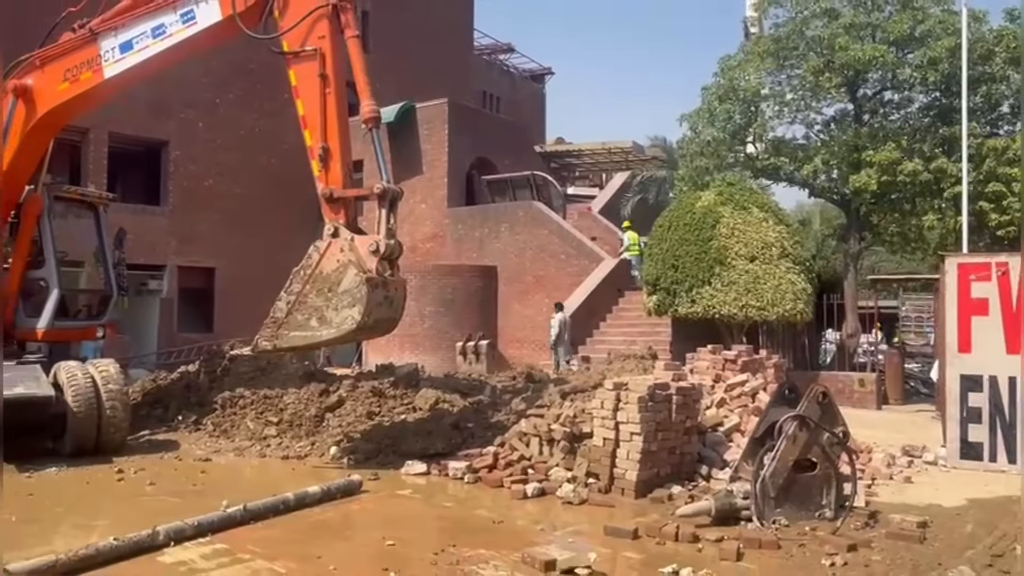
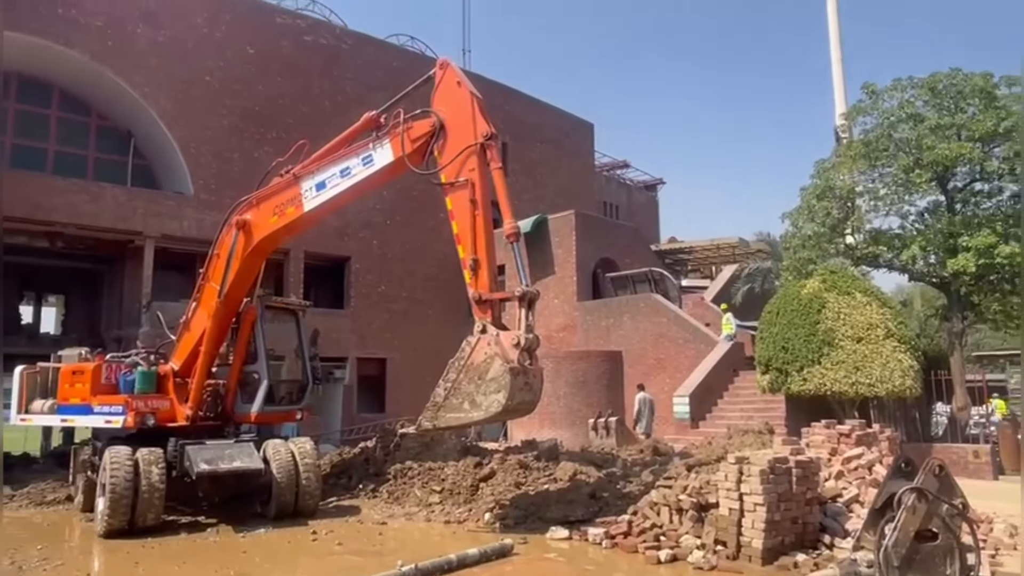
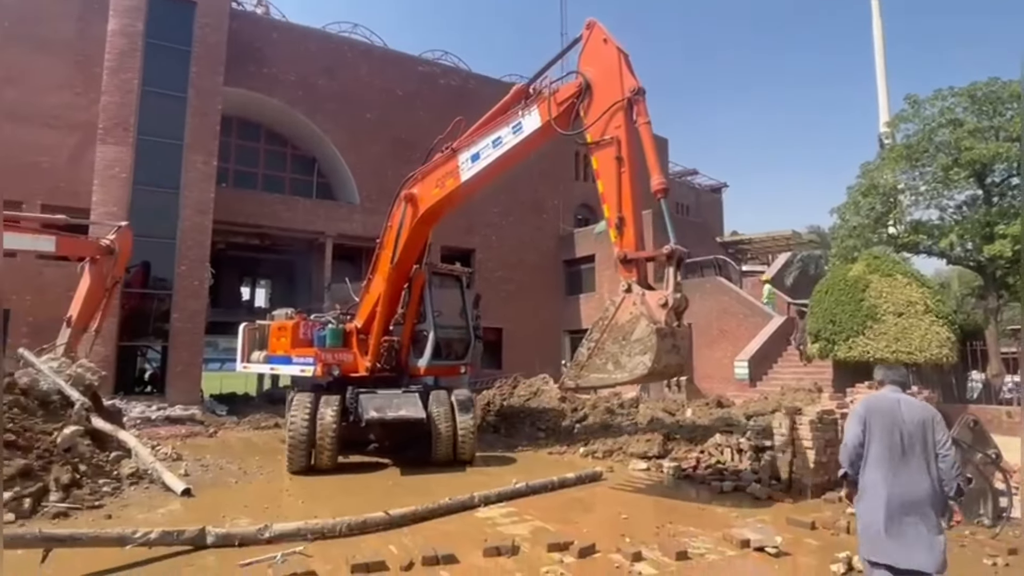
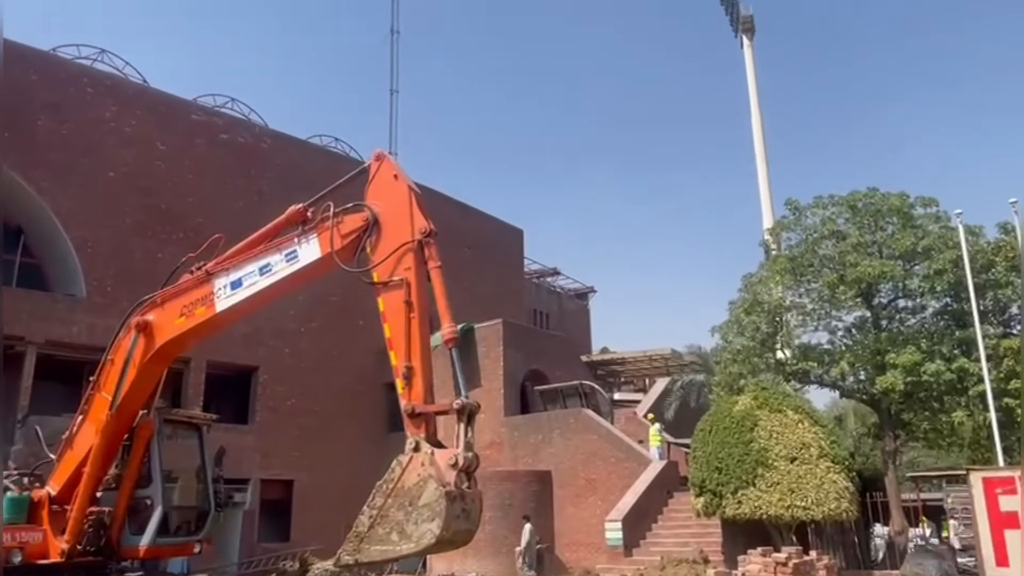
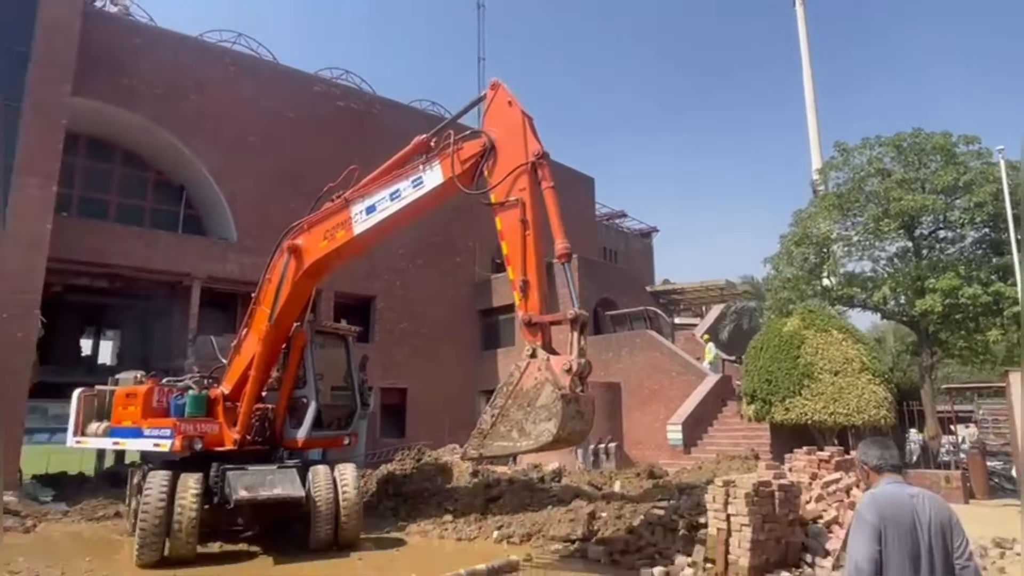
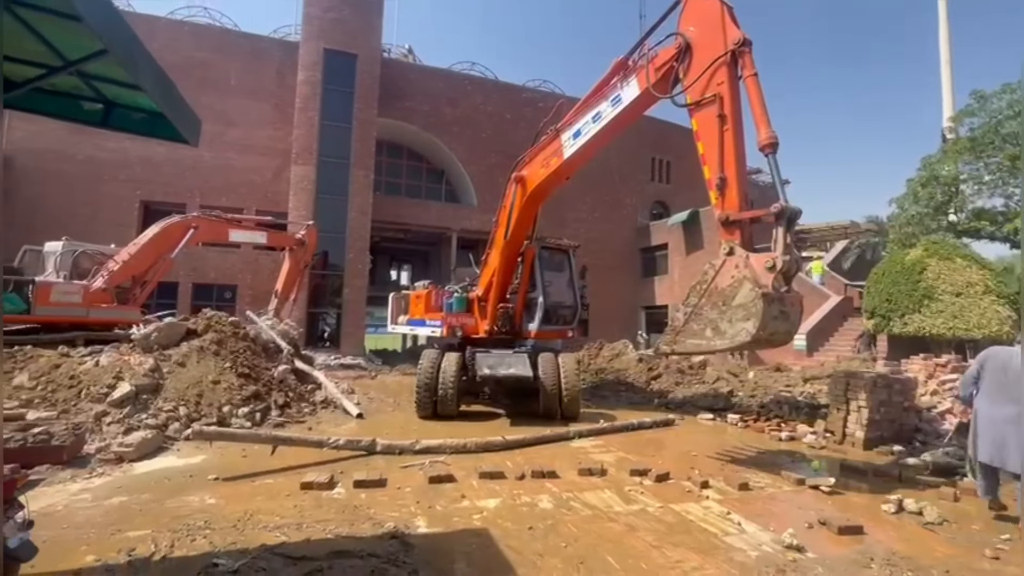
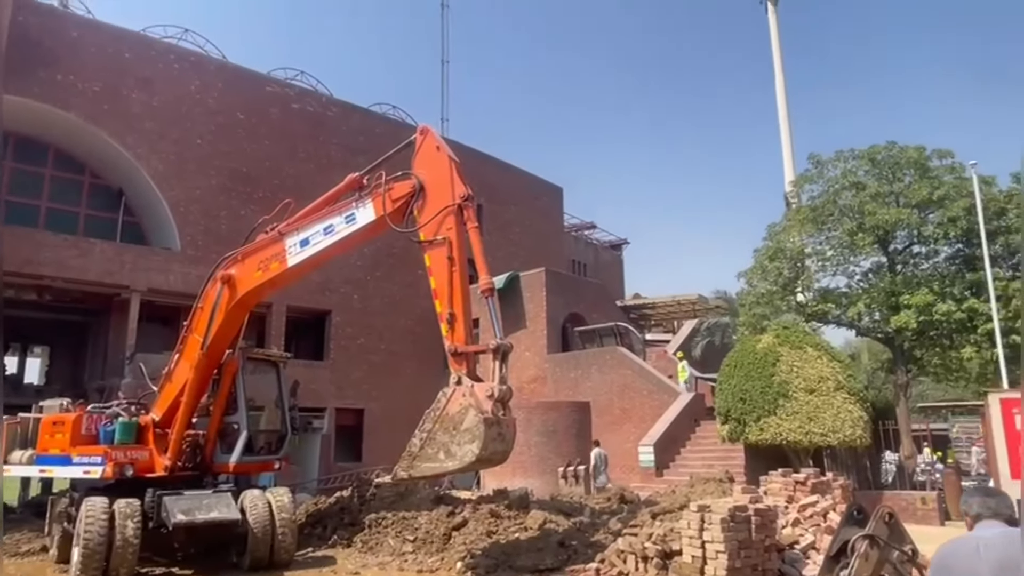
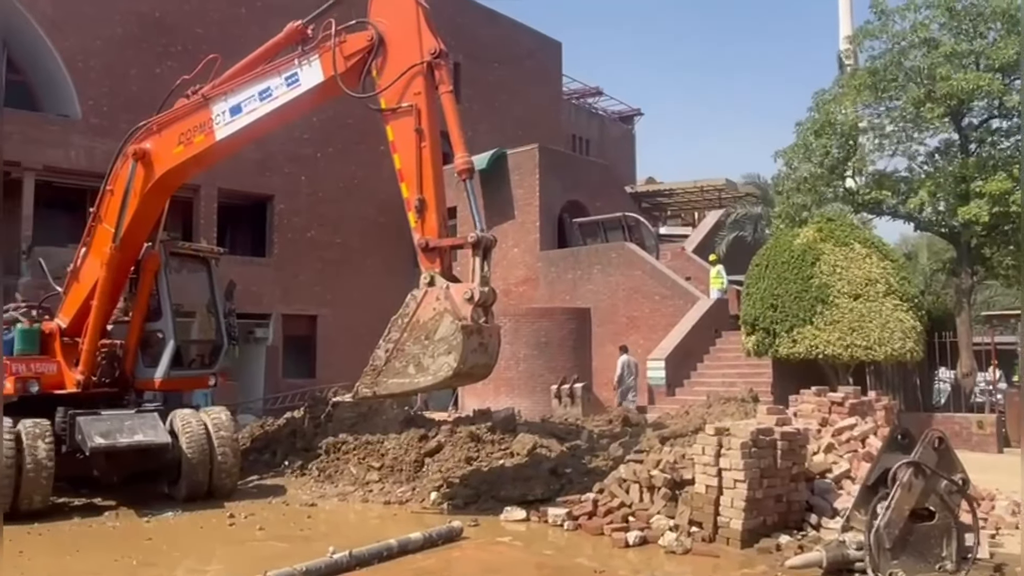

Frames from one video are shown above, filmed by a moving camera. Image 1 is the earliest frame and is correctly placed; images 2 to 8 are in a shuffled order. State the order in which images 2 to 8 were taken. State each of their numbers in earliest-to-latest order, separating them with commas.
8, 2, 7, 4, 5, 3, 6
